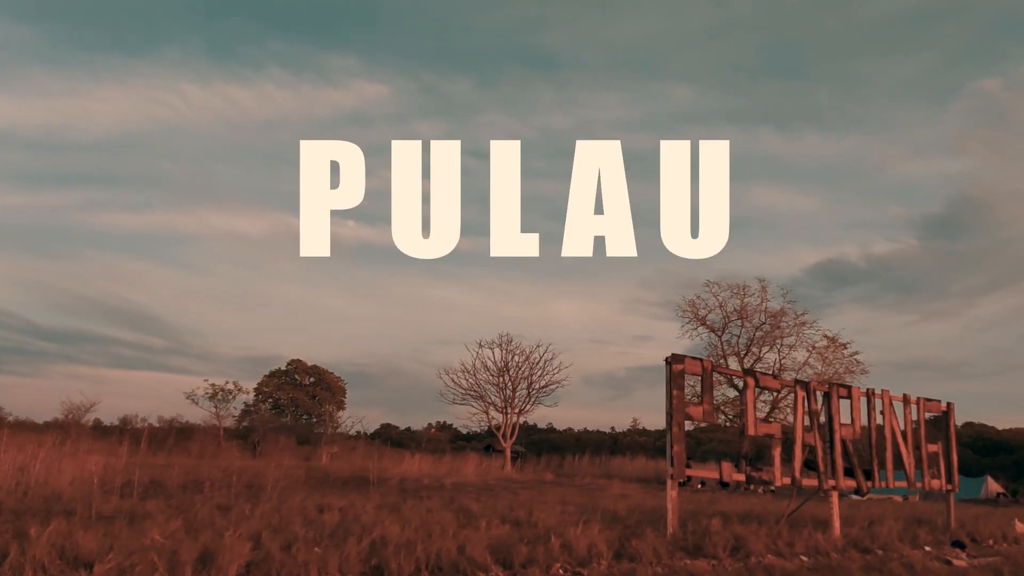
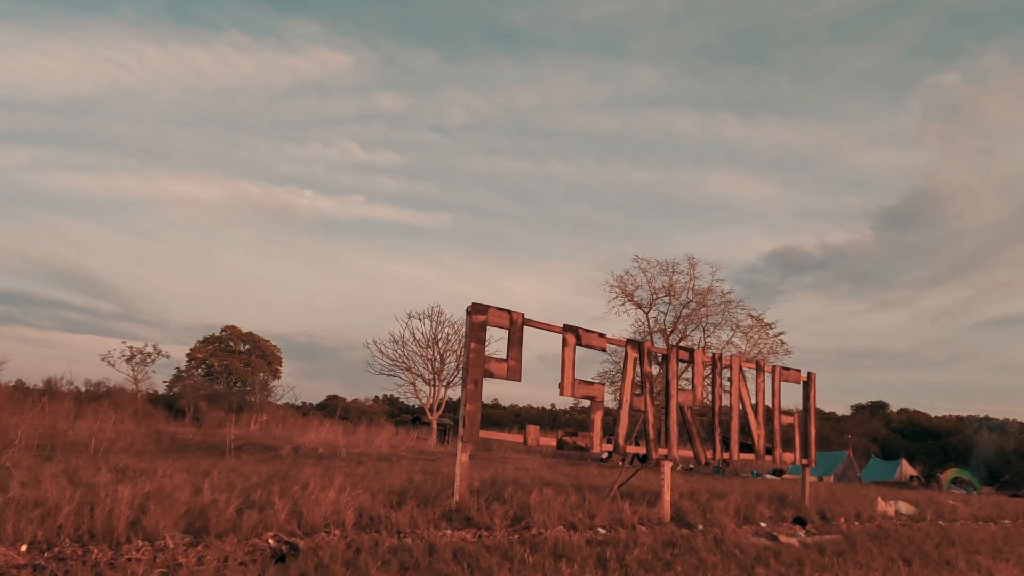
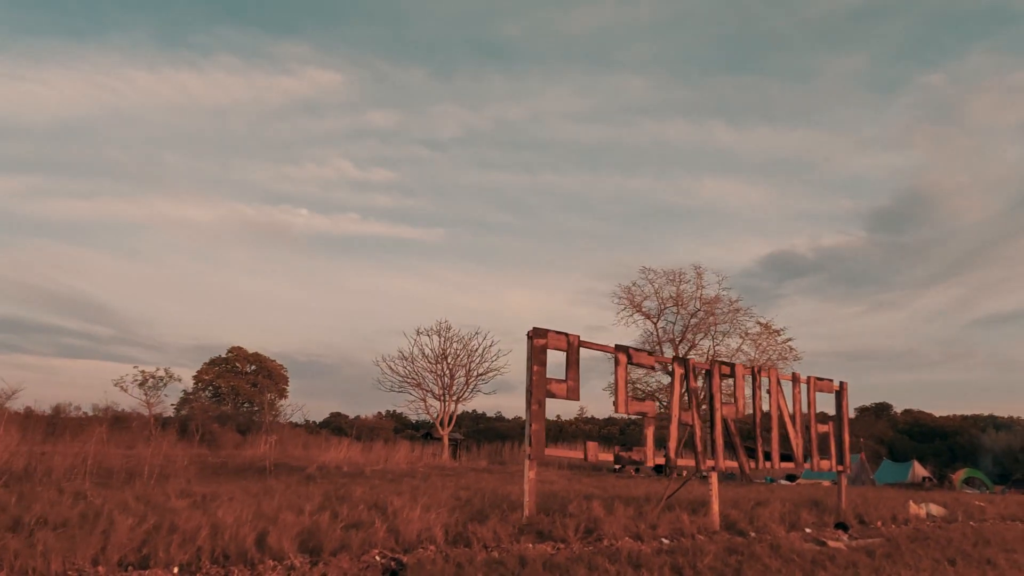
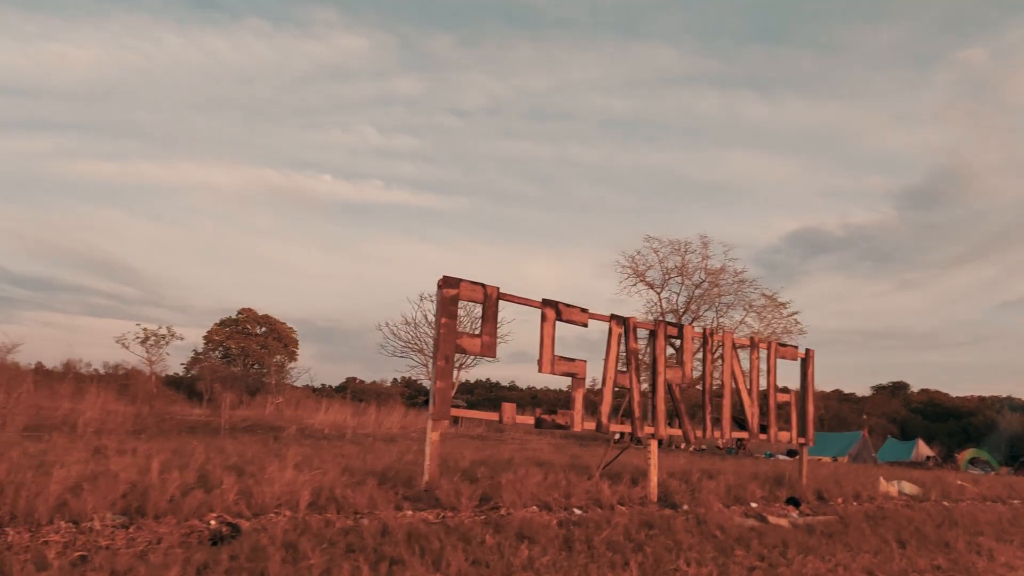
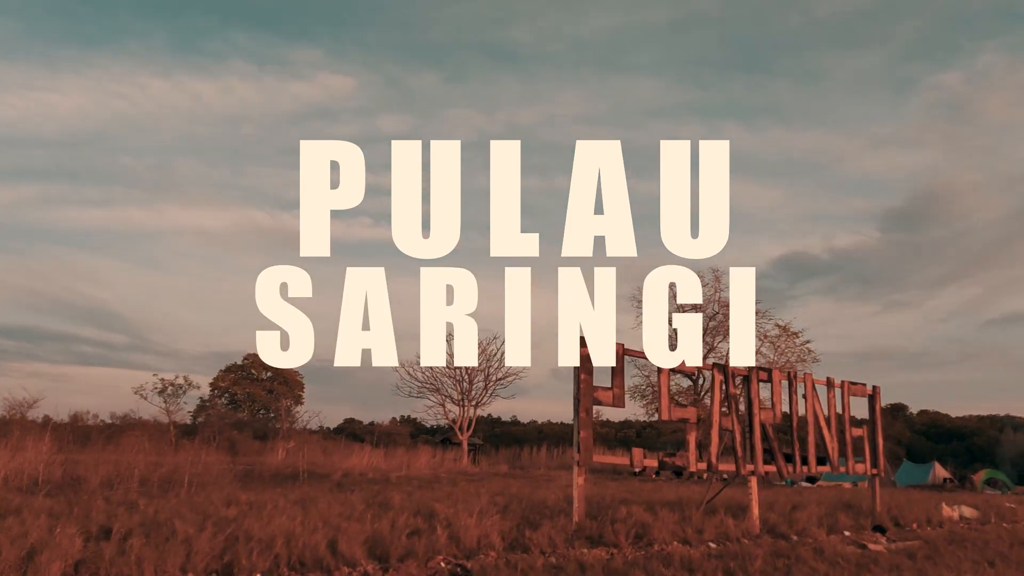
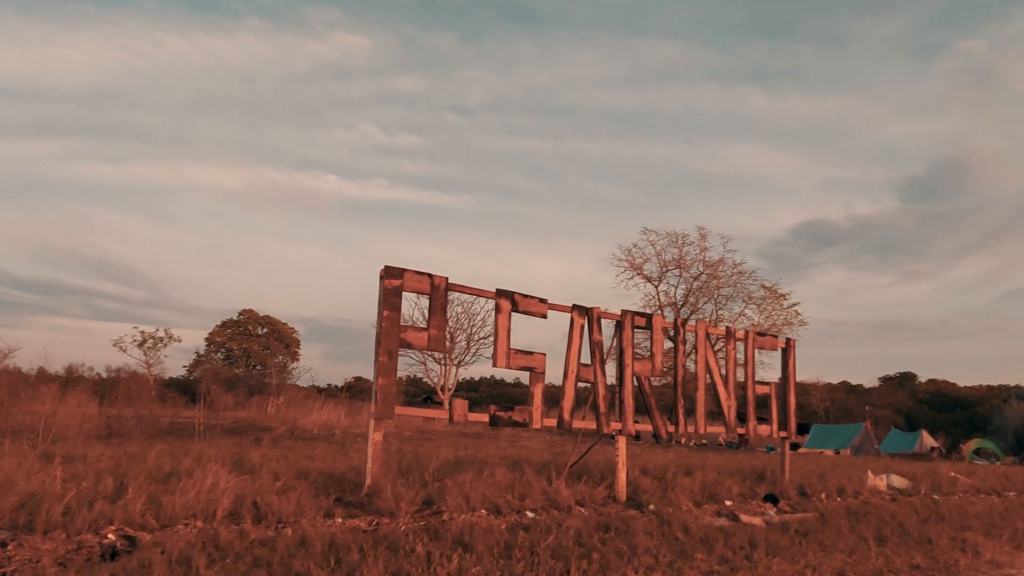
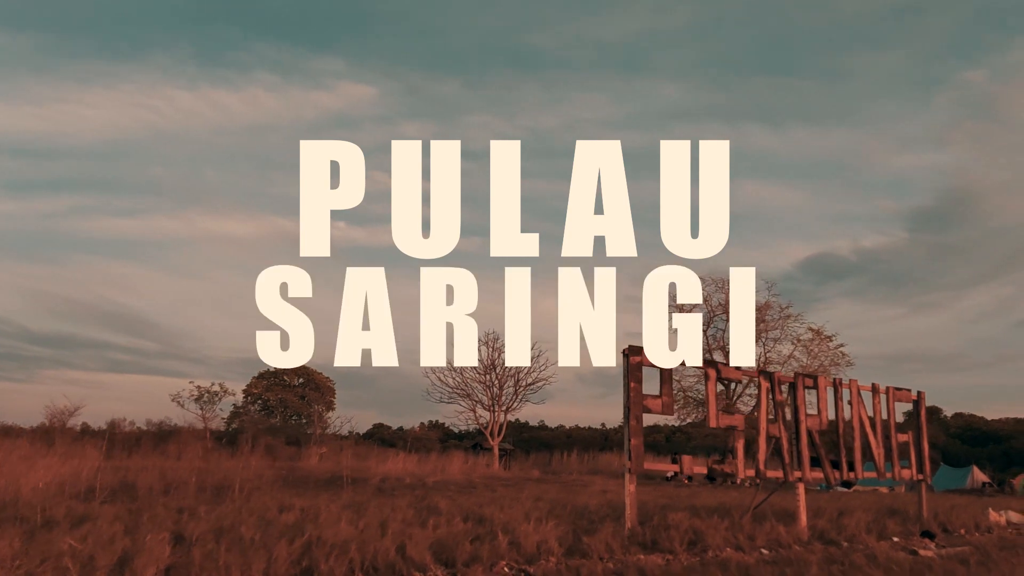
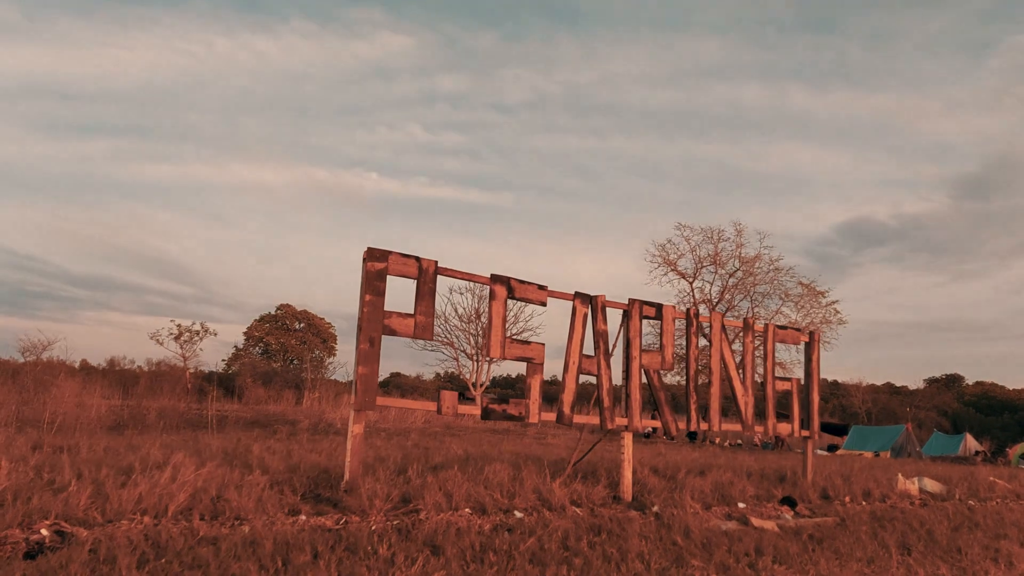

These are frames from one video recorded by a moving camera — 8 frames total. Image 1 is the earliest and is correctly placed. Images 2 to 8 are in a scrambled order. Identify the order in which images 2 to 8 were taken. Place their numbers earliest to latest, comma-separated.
7, 5, 3, 2, 4, 6, 8
